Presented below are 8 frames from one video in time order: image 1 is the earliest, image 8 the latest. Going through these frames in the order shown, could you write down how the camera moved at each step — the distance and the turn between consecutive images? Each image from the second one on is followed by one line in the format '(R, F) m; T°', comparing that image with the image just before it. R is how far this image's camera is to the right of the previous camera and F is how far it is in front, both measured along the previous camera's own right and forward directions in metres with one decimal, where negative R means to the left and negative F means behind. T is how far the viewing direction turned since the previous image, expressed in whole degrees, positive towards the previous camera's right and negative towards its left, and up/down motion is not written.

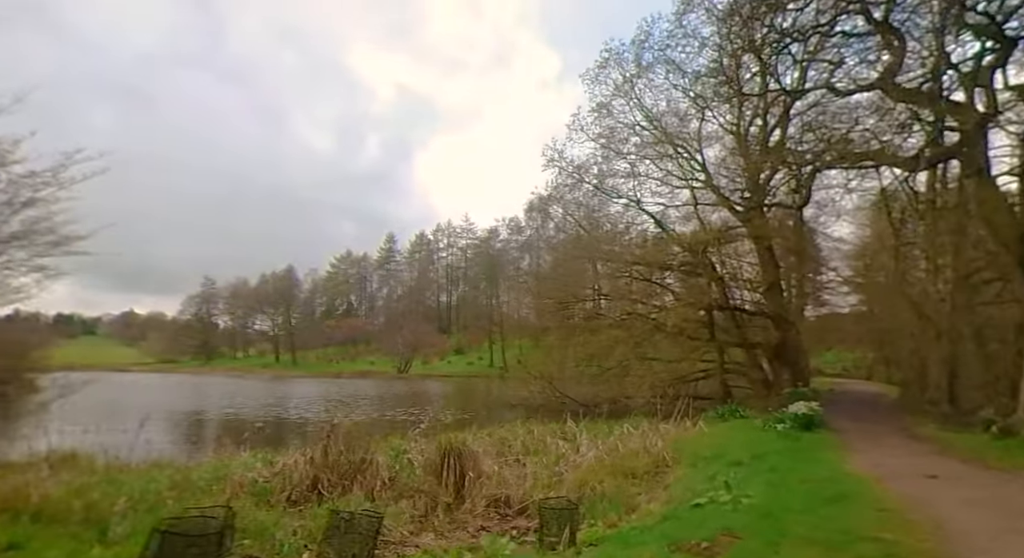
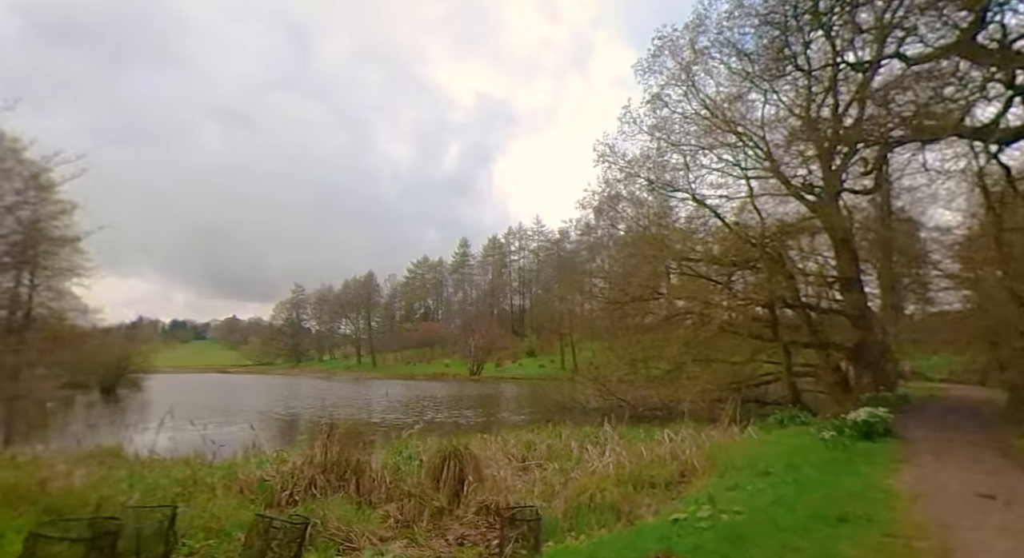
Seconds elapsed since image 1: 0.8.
(+0.9, +0.4) m; -8°
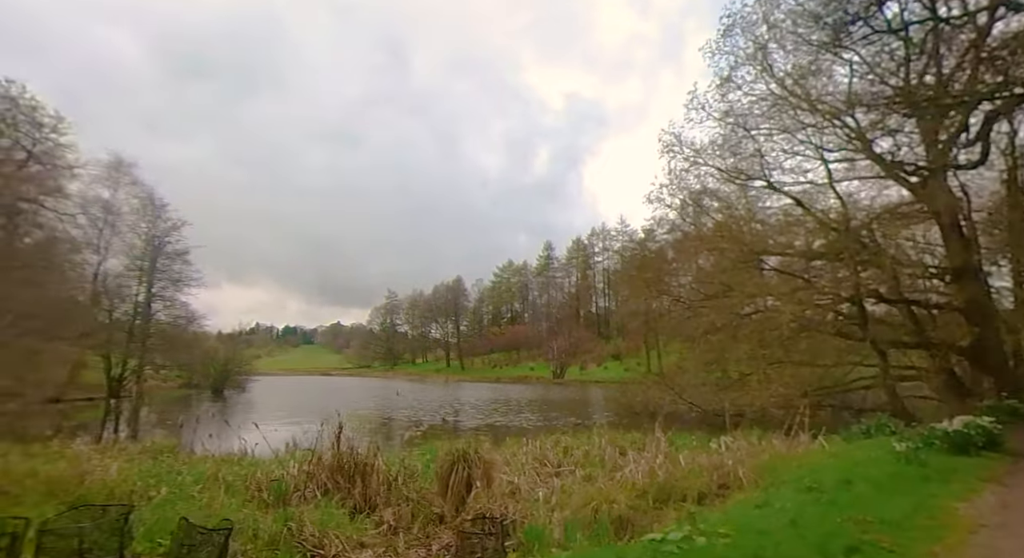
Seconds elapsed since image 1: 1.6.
(+0.9, +0.4) m; -9°
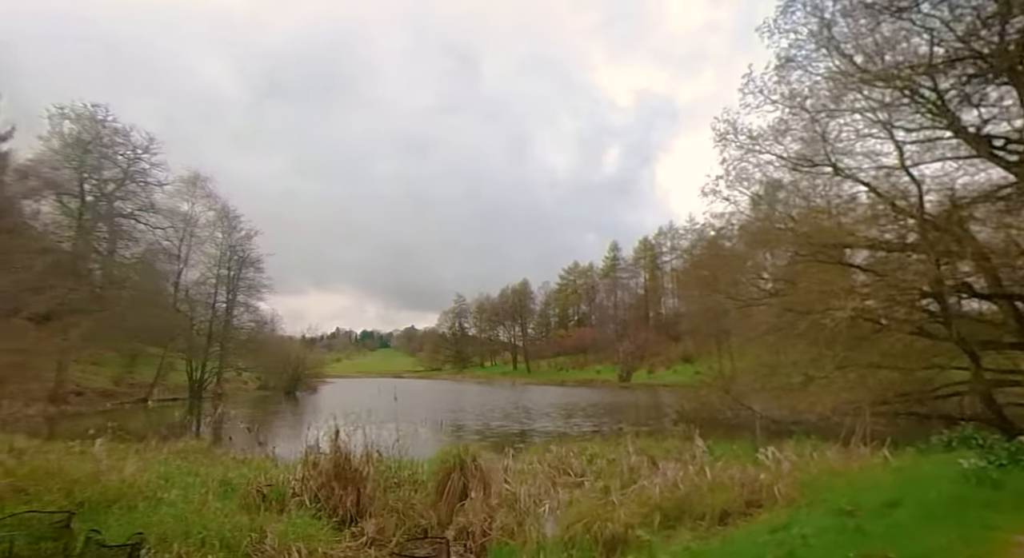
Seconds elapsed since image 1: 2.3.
(+0.7, +0.5) m; -7°
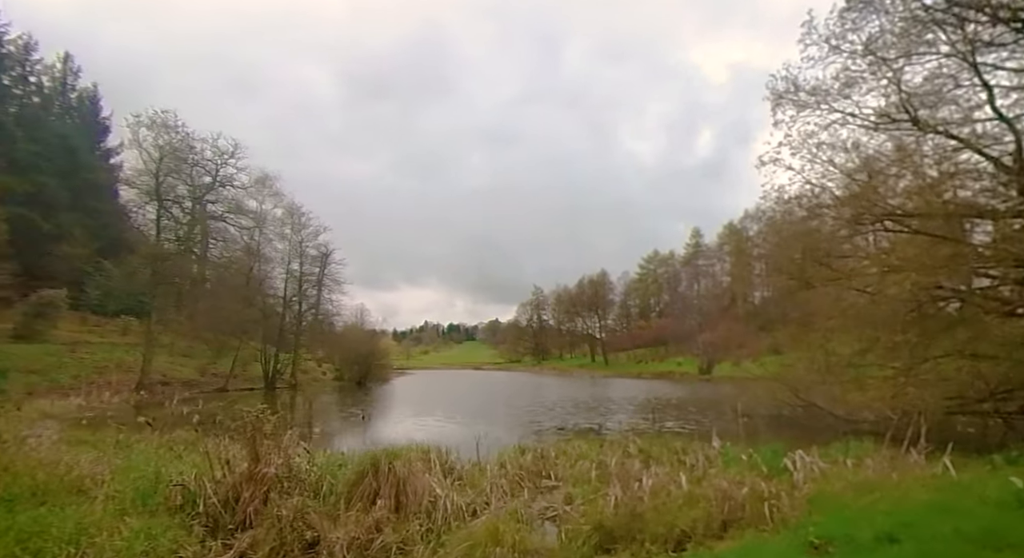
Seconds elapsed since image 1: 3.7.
(+1.4, +1.0) m; -8°
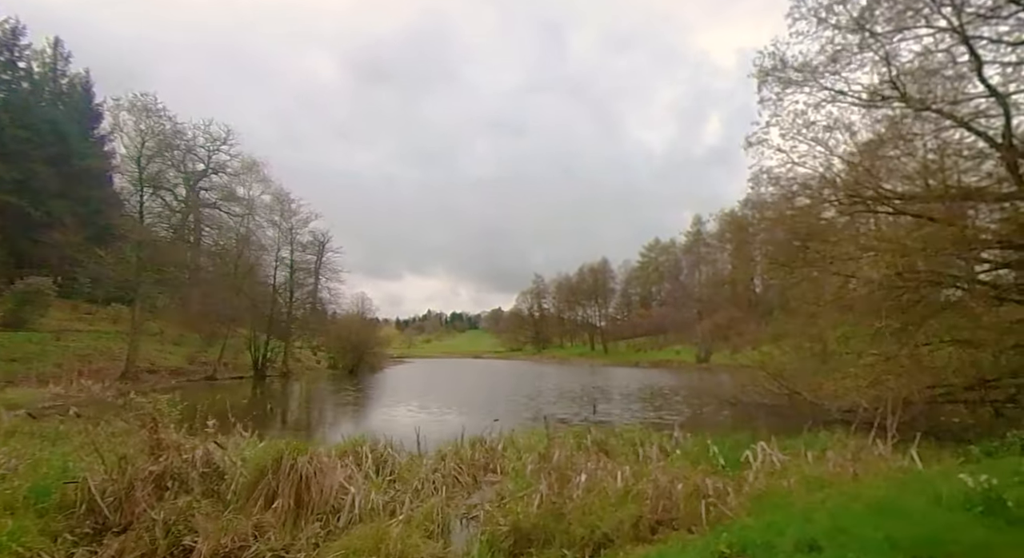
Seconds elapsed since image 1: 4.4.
(+0.7, +0.4) m; 0°
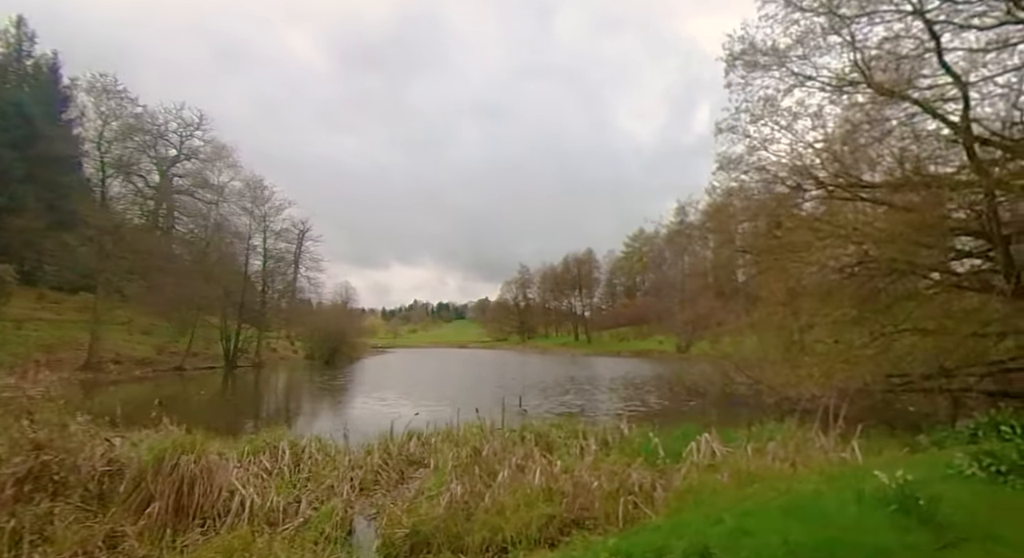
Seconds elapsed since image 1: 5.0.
(+0.6, +0.3) m; +1°
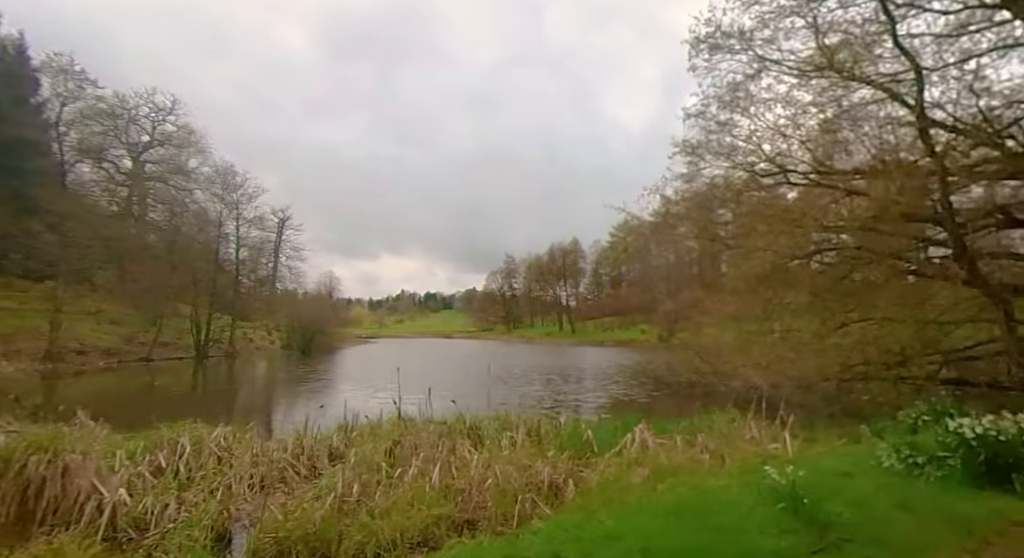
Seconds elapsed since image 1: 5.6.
(+0.7, +0.3) m; +1°
